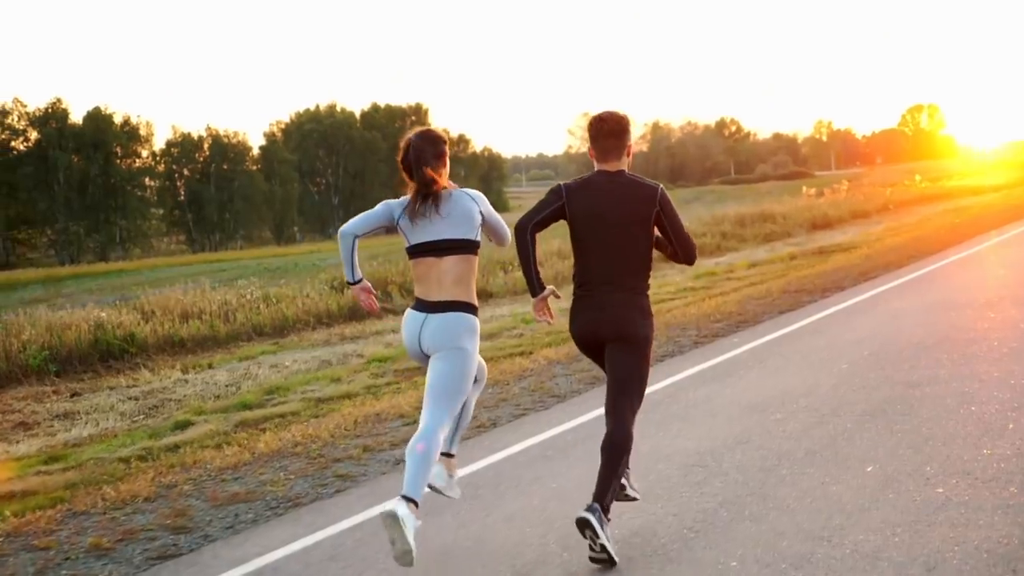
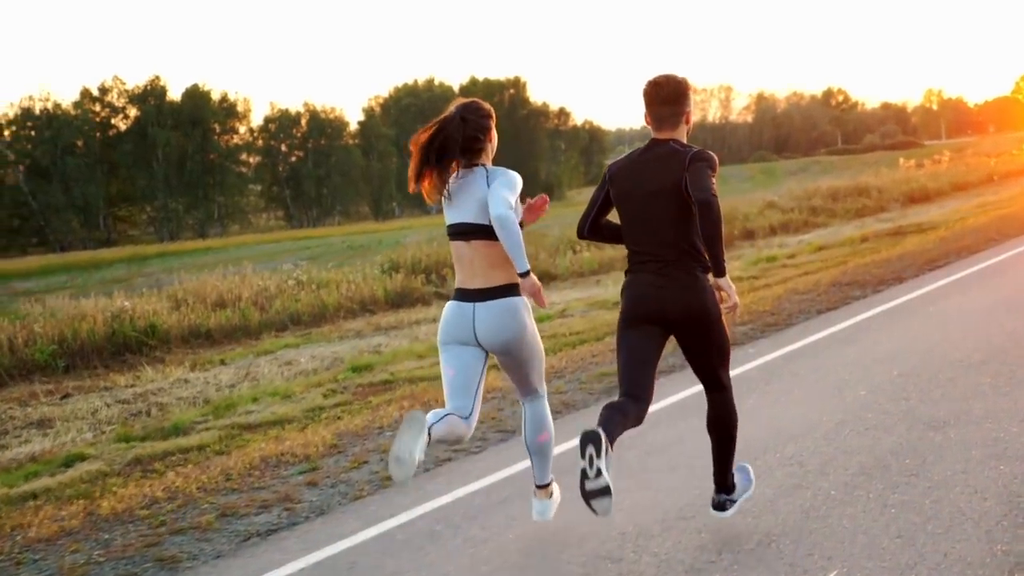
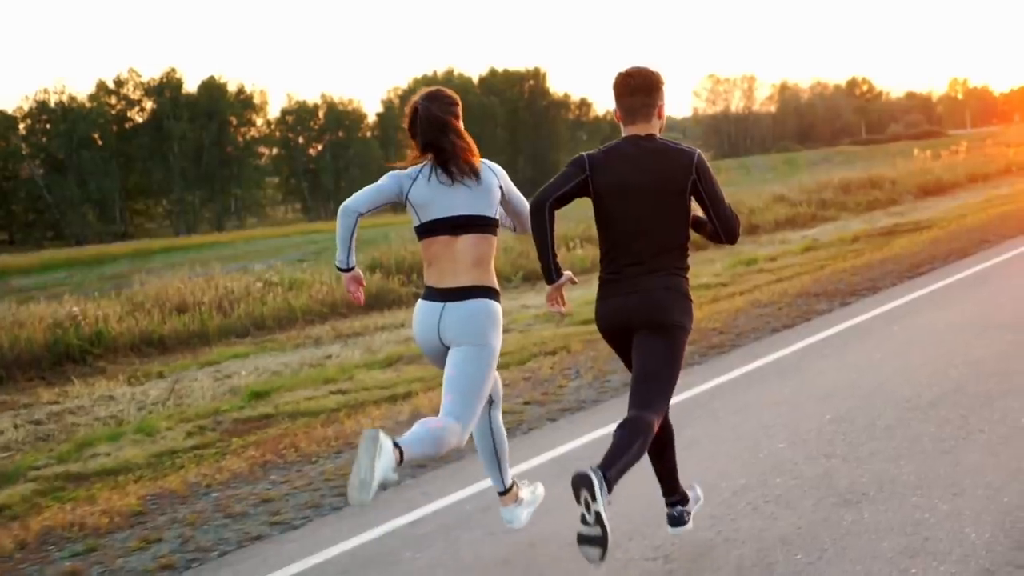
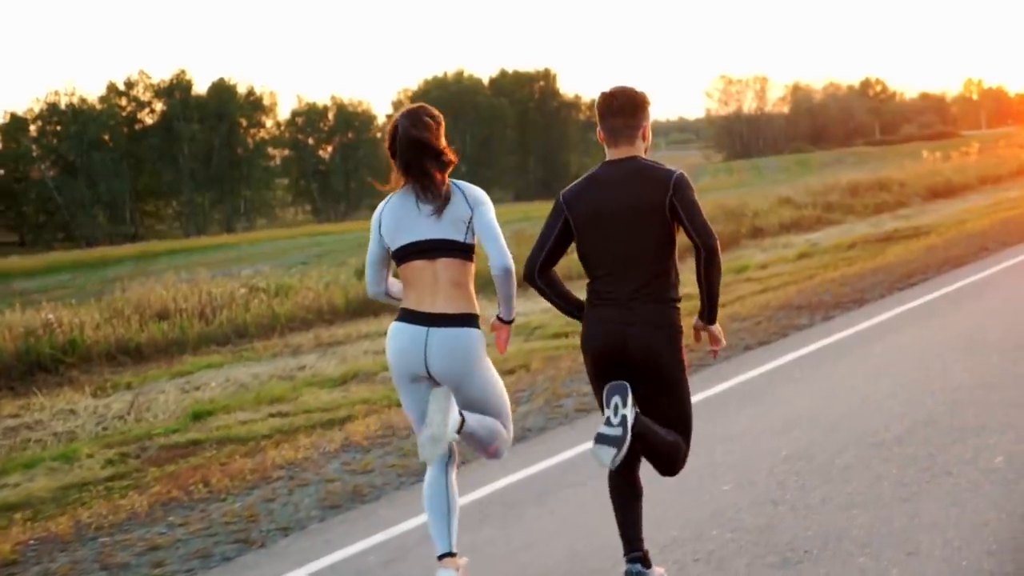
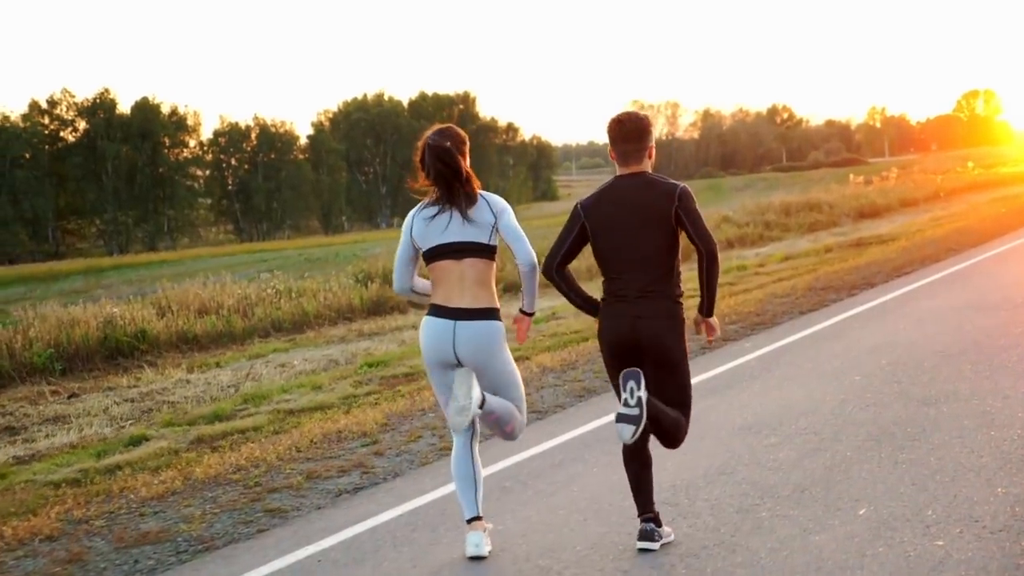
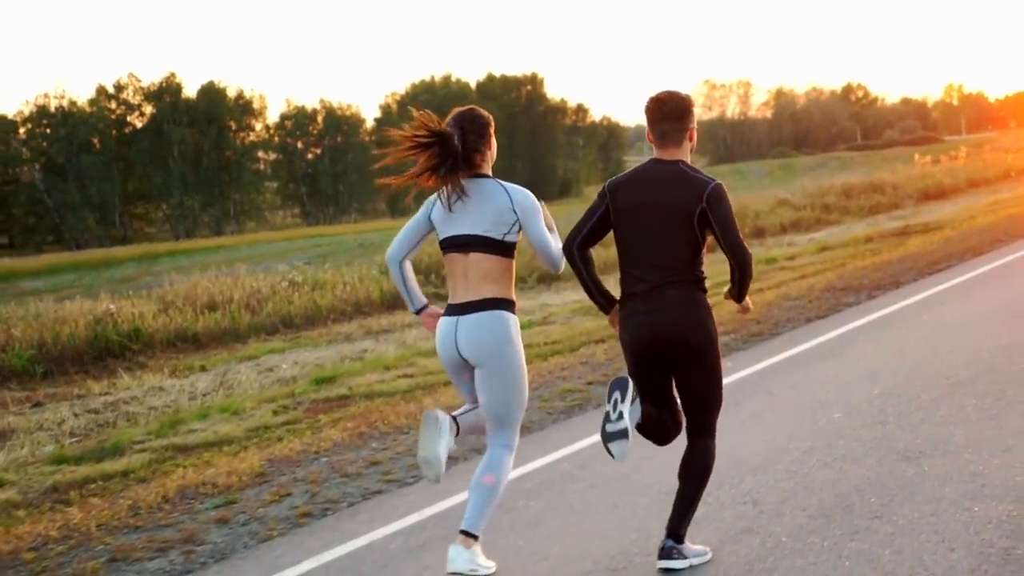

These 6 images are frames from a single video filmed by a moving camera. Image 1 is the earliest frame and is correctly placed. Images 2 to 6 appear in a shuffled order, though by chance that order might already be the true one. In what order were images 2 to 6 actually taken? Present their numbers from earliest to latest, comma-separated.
5, 2, 6, 3, 4
